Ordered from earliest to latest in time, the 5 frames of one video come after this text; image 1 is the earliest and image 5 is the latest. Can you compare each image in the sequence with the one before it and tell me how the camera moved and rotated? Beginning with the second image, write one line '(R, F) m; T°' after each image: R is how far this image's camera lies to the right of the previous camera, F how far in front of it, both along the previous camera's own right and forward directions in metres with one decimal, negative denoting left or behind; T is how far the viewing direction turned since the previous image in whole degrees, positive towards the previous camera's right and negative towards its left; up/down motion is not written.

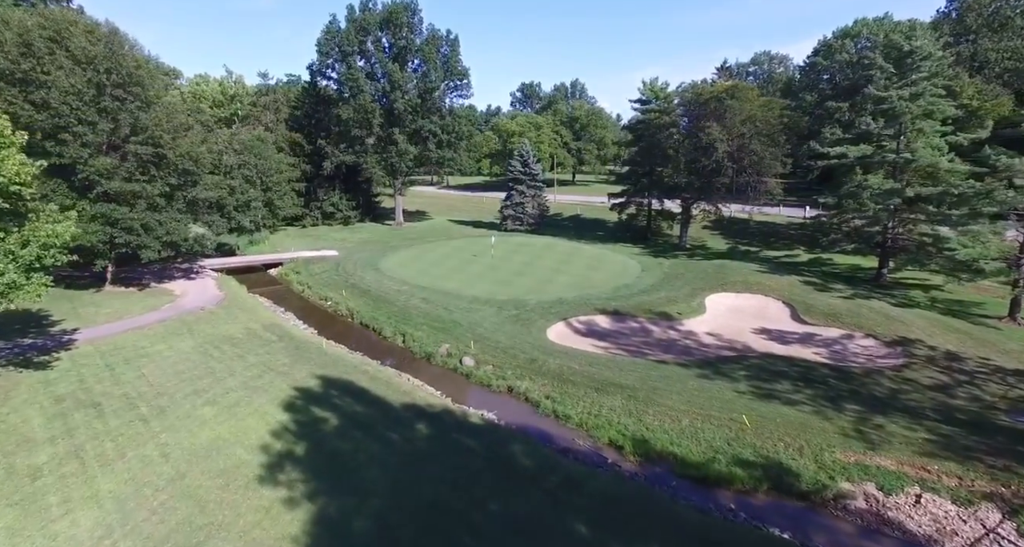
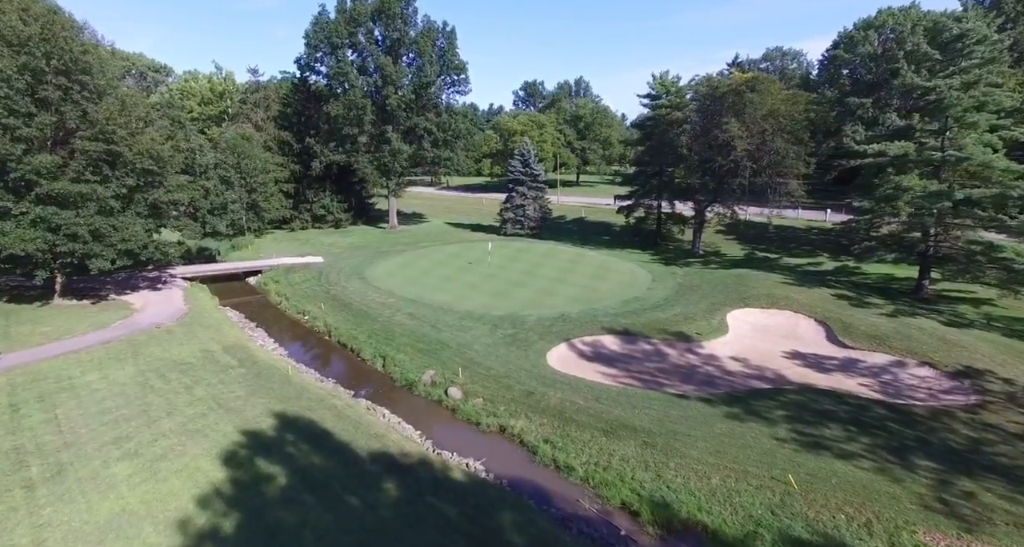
(+0.3, +2.5) m; 0°
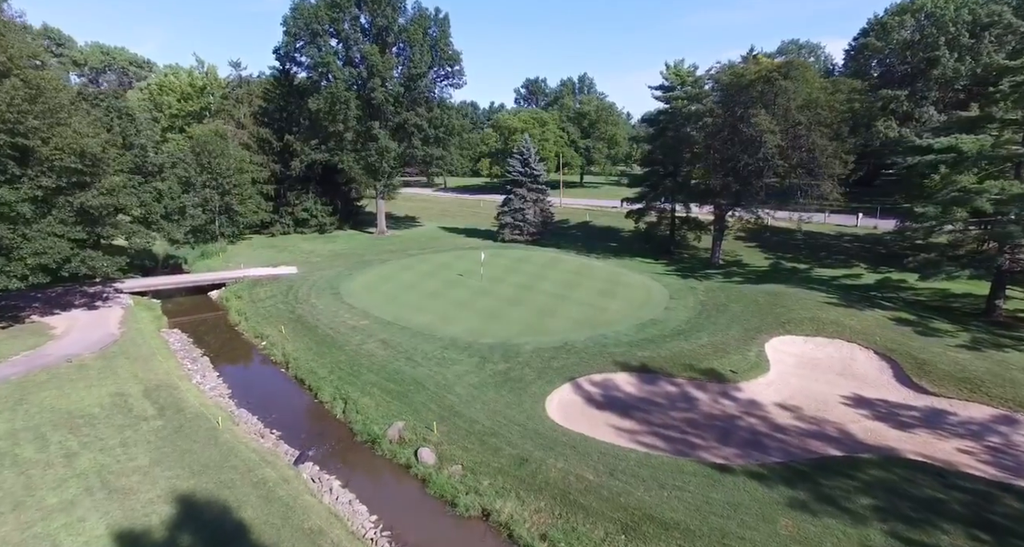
(+0.3, +3.4) m; 0°
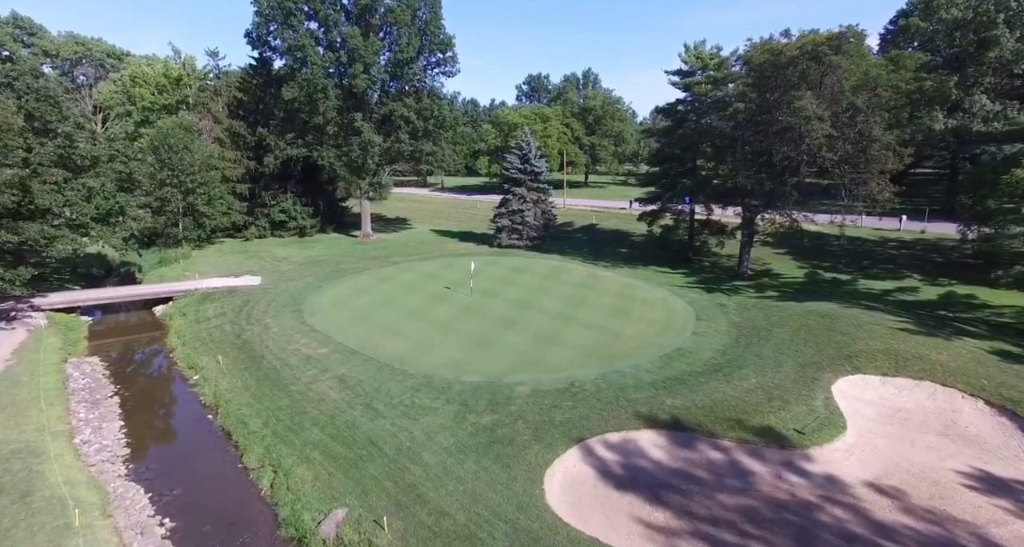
(+0.3, +3.8) m; 0°
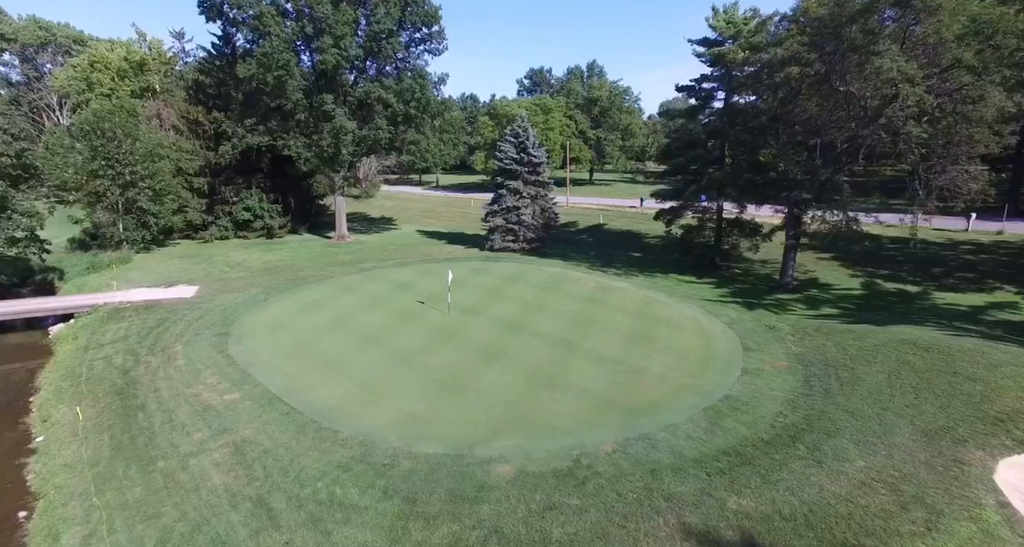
(+0.5, +4.6) m; 0°
